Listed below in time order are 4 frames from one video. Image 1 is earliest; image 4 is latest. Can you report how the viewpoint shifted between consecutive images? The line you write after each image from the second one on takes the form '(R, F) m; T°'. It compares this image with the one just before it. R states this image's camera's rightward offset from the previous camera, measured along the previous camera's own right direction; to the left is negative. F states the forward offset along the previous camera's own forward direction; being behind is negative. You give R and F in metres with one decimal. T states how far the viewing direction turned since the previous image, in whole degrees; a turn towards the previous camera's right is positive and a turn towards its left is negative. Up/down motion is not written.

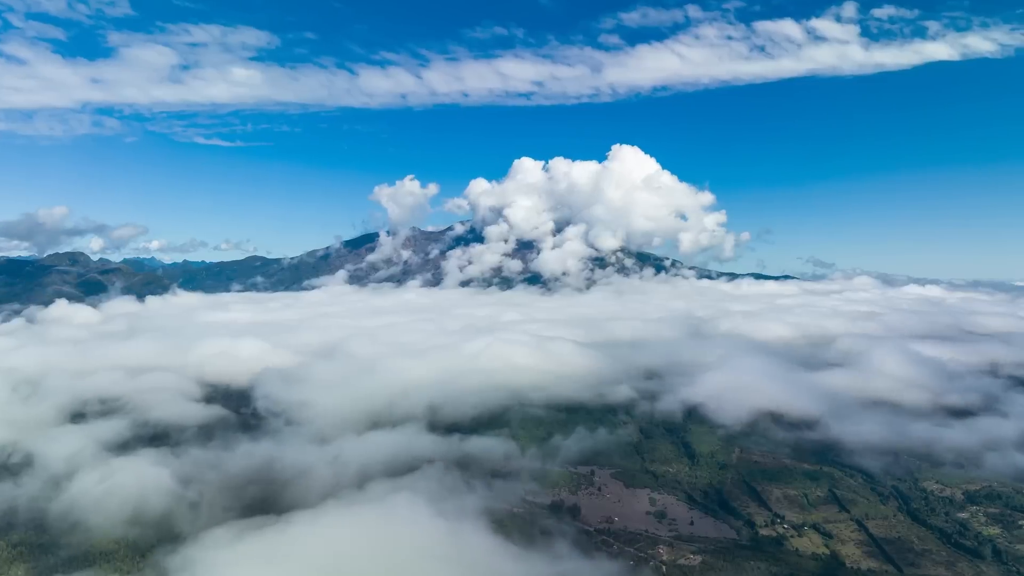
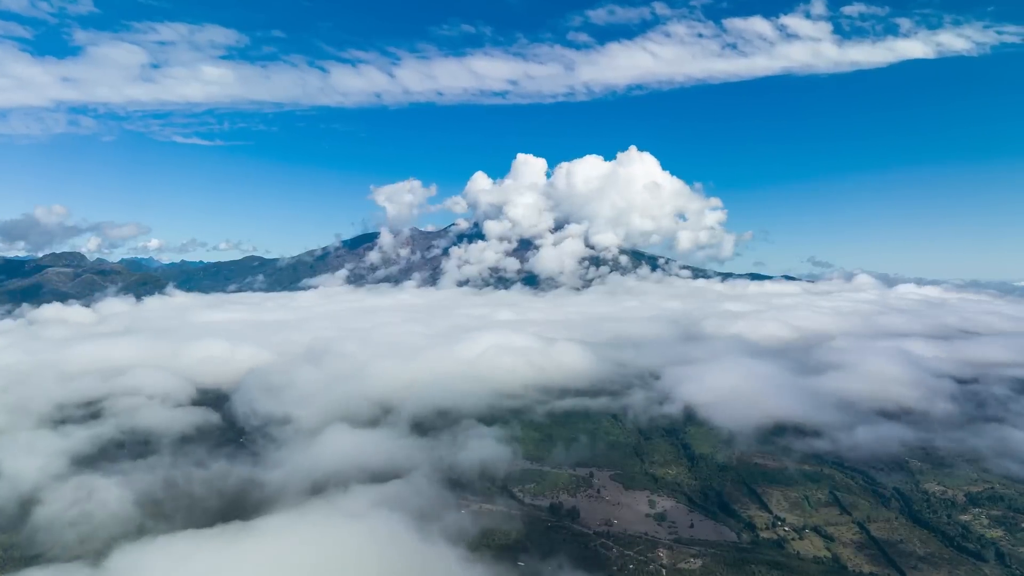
(+5.6, -10.0) m; -4°
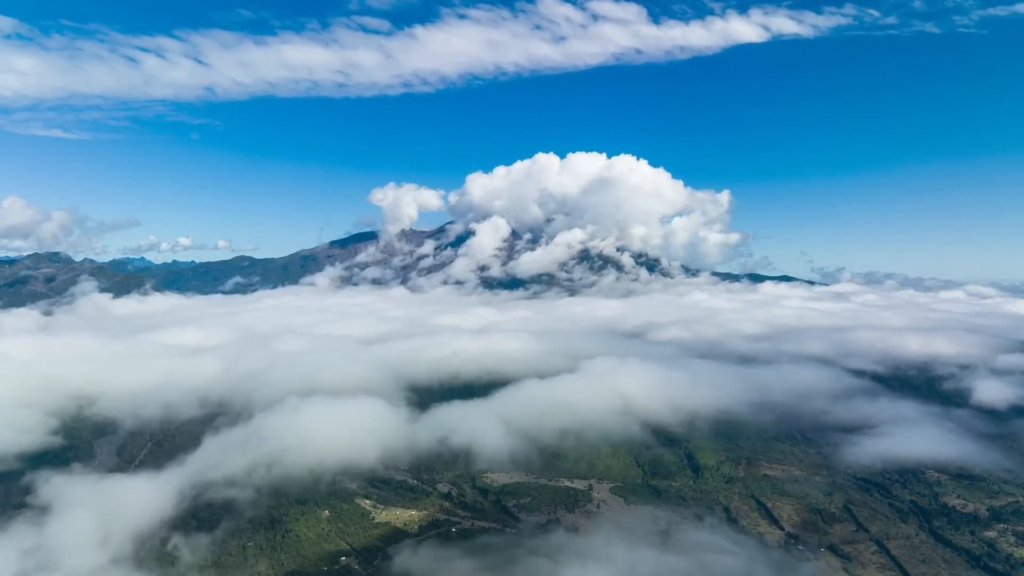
(+0.5, +10.3) m; 0°
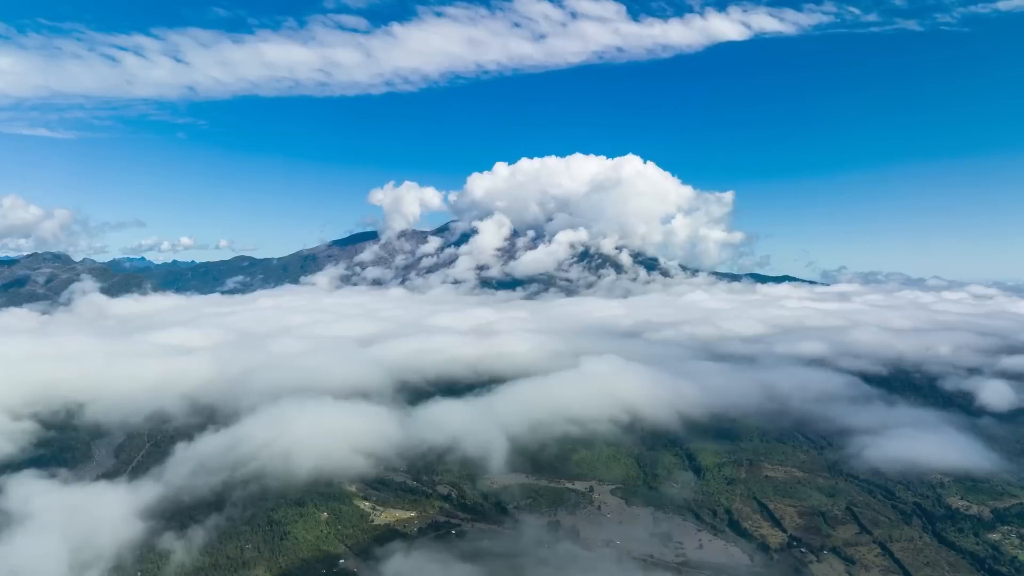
(0.0, +1.1) m; 0°
